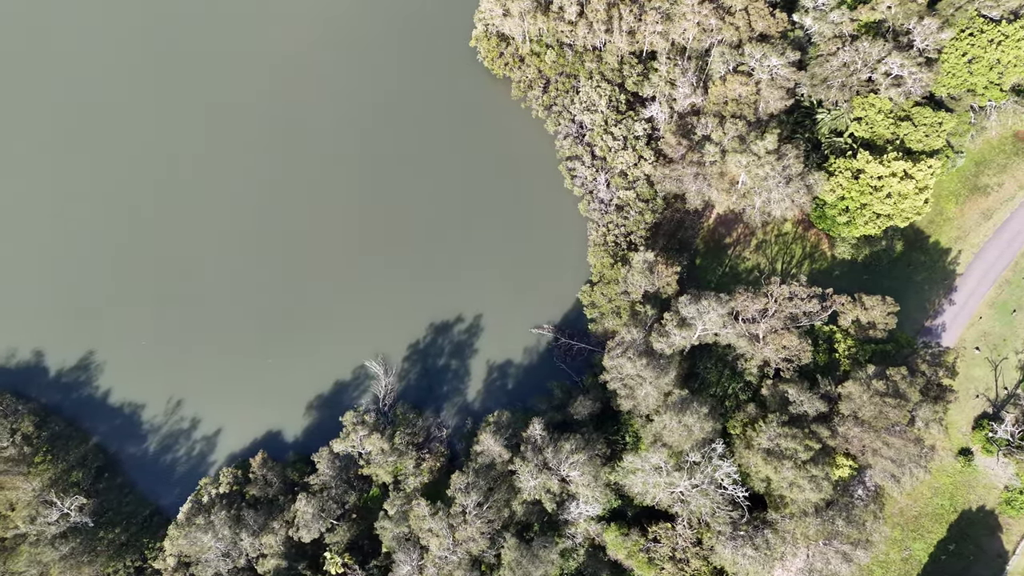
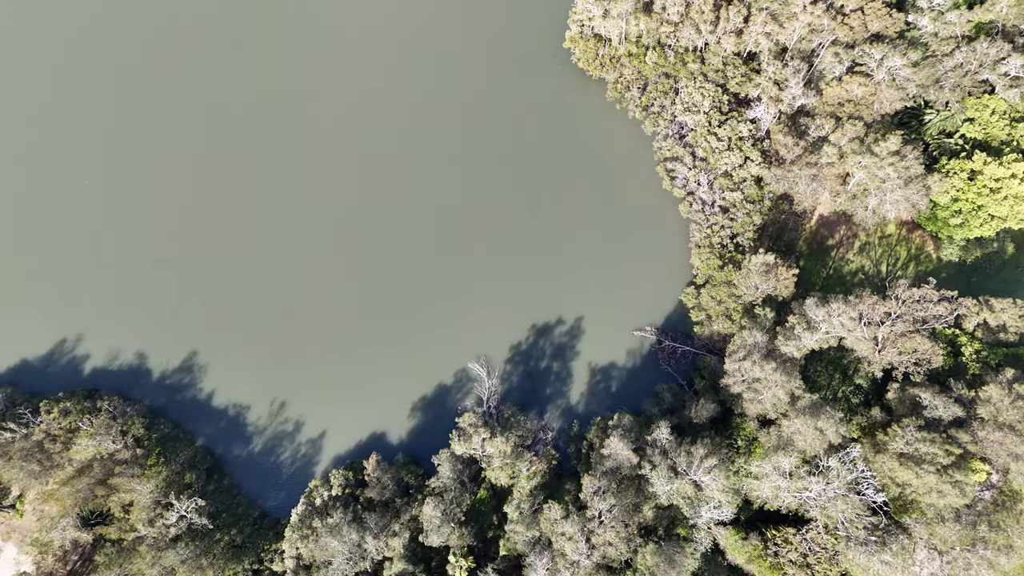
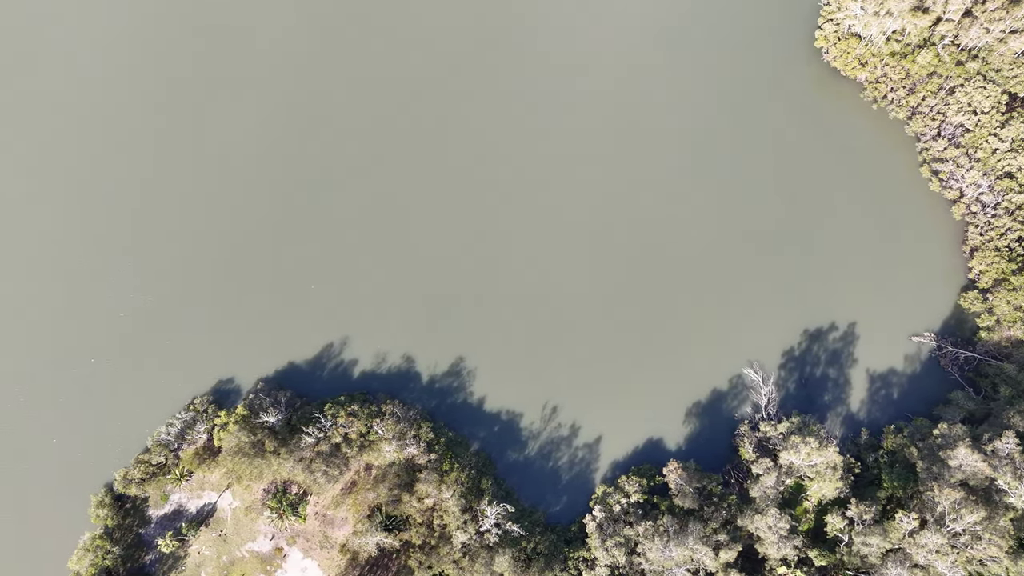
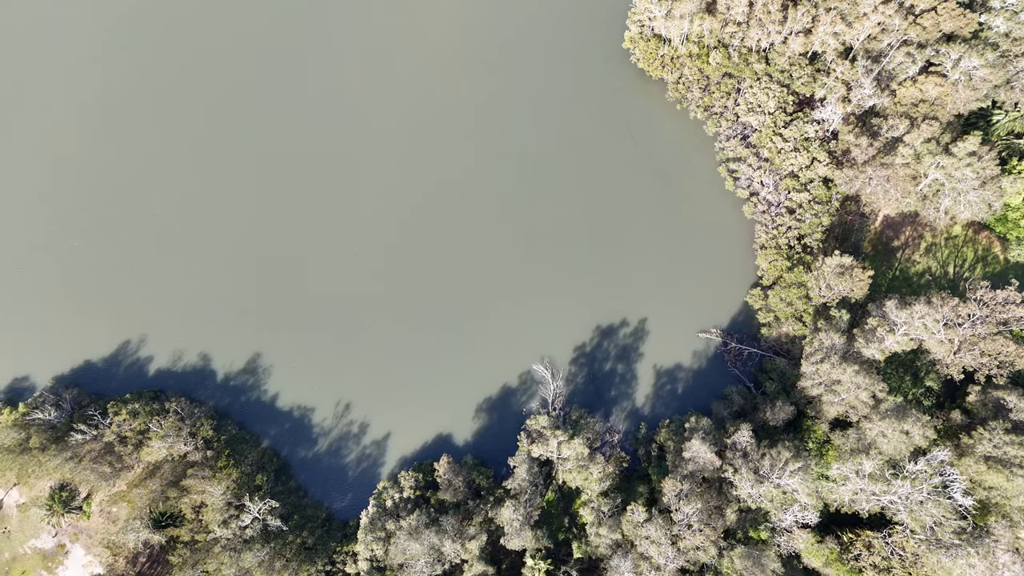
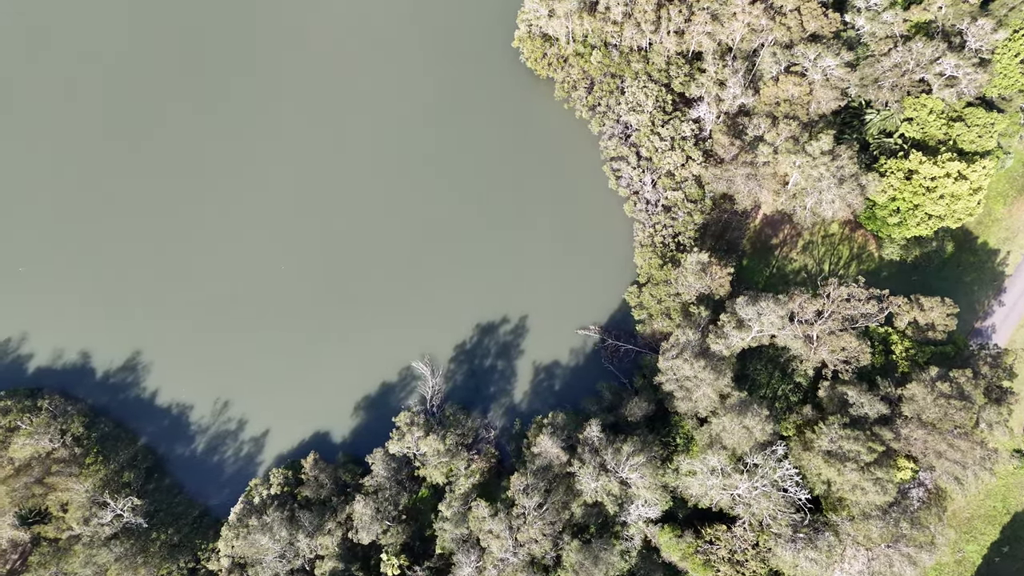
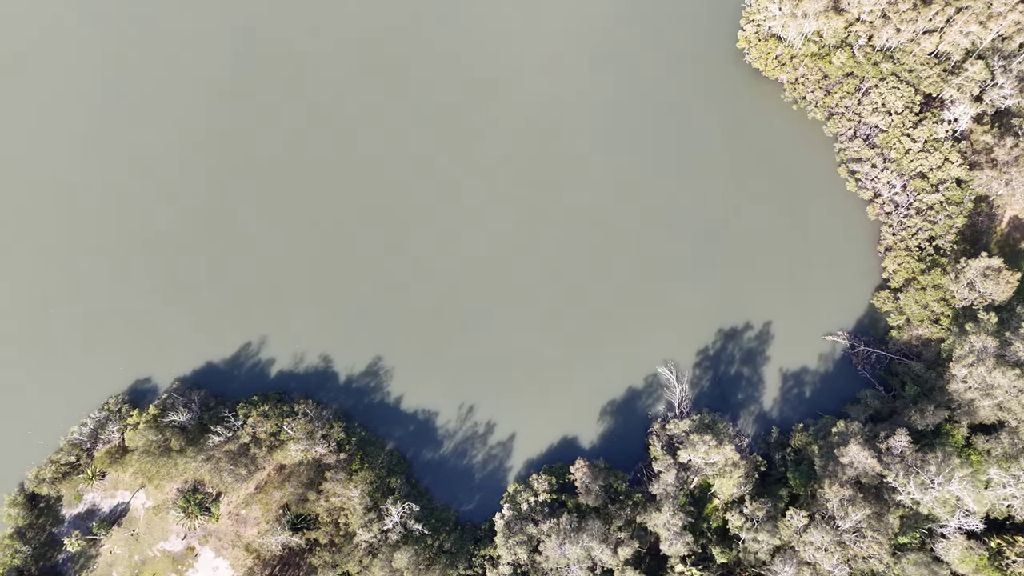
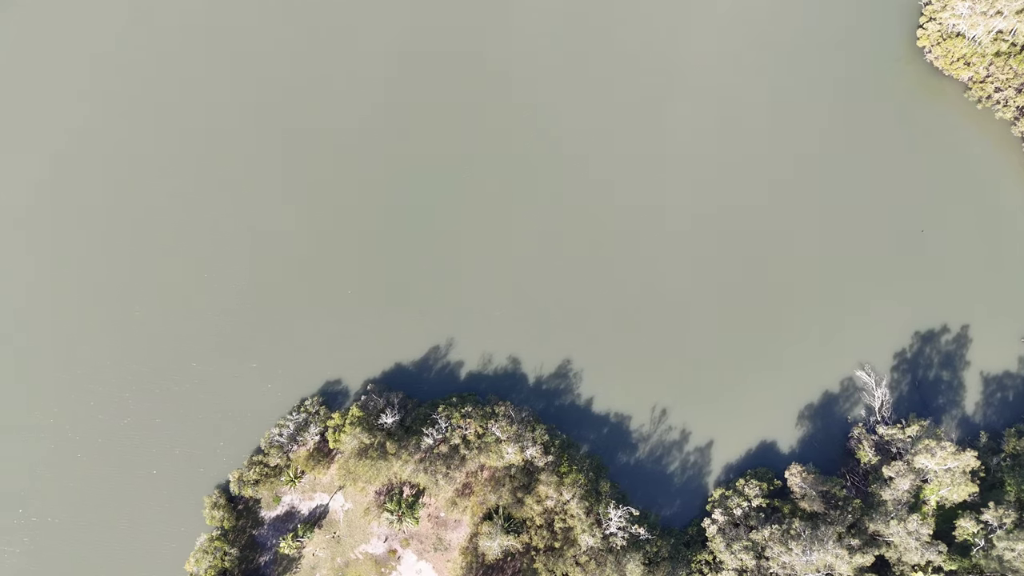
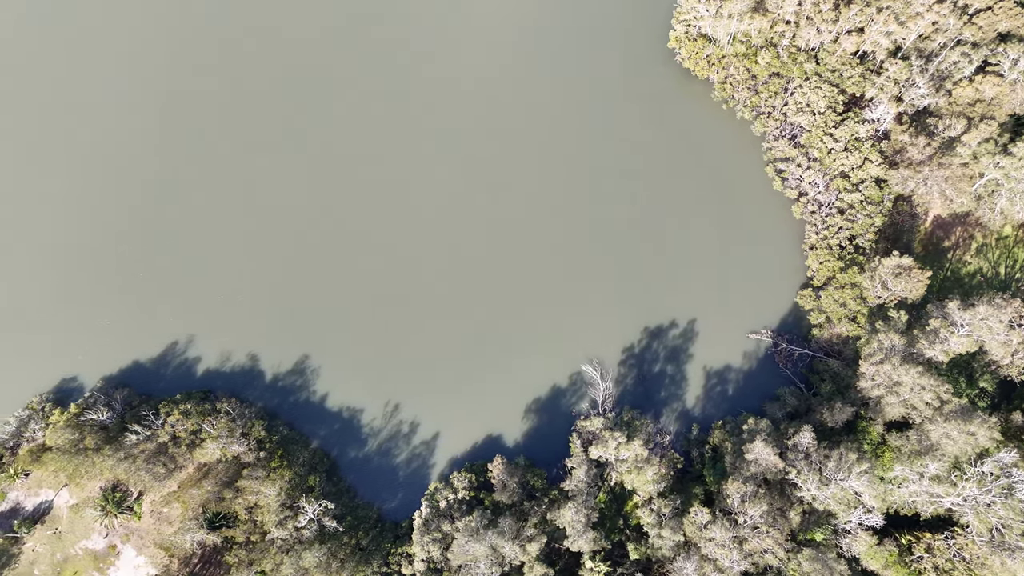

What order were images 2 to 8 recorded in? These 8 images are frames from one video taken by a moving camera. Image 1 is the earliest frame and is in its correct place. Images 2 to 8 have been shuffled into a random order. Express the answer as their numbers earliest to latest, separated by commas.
5, 2, 4, 8, 6, 3, 7
